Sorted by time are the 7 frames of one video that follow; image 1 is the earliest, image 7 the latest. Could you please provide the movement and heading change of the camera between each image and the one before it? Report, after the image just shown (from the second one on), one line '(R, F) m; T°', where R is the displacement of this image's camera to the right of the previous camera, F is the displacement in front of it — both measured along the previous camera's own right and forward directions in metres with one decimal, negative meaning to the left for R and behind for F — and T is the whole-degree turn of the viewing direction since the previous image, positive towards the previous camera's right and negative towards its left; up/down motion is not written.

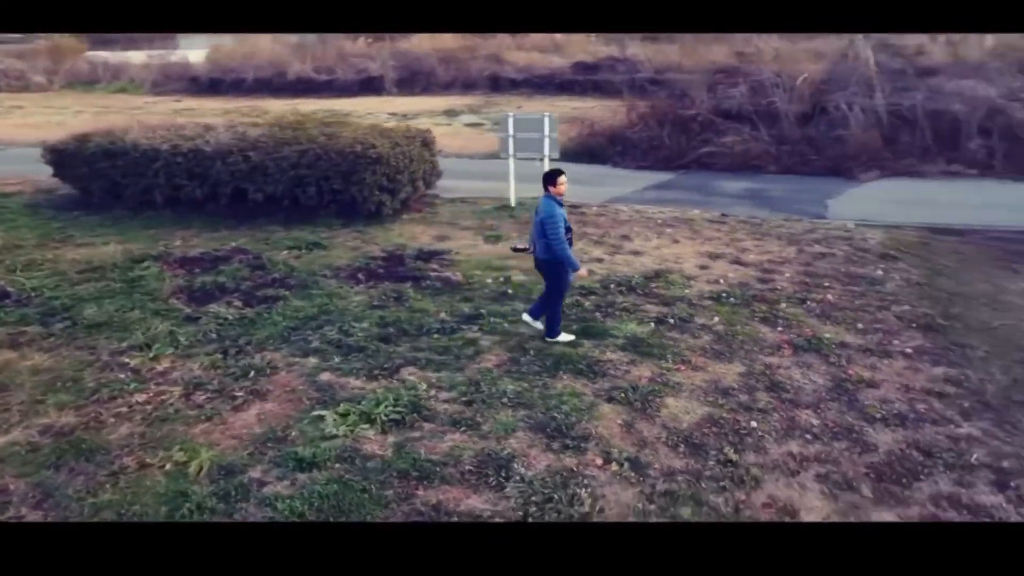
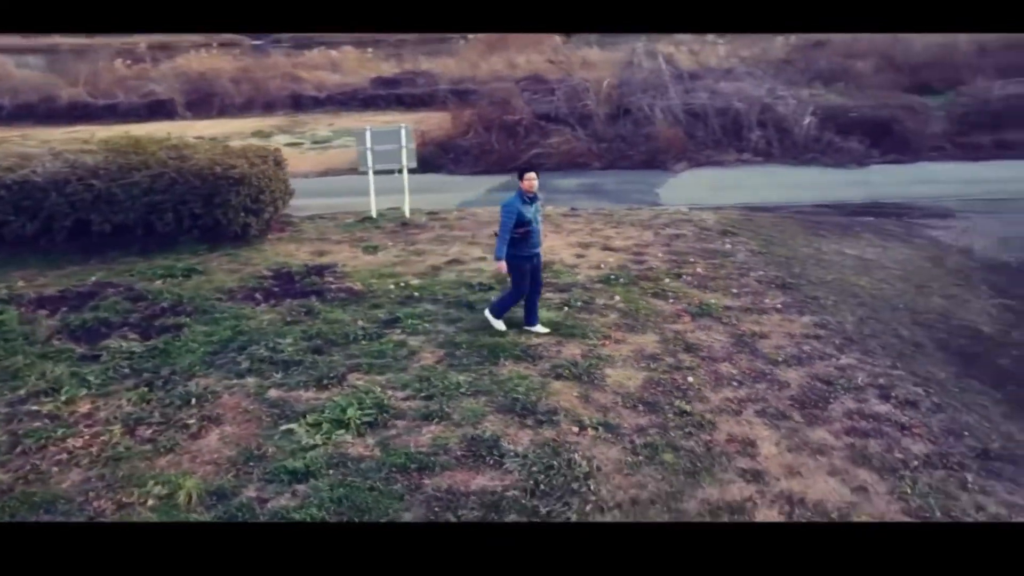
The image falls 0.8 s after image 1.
(-0.7, -0.1) m; +15°
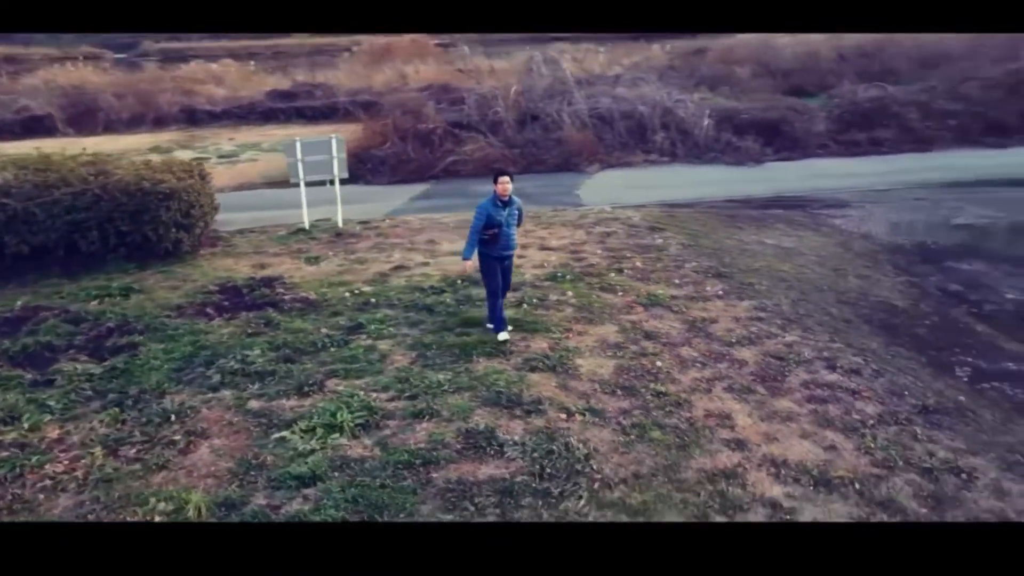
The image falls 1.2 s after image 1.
(-0.4, -0.1) m; +8°
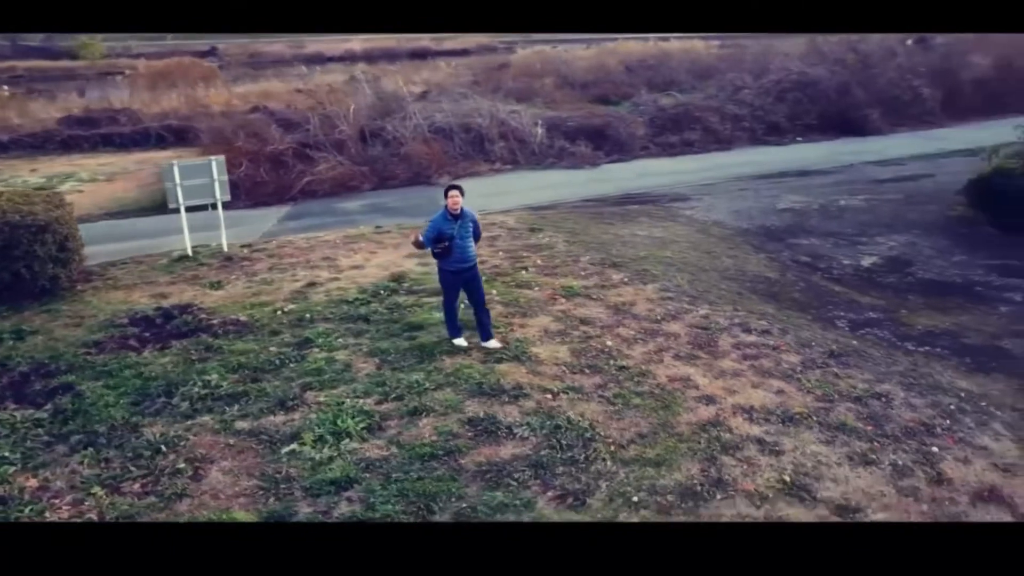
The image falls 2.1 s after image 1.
(-0.8, -0.1) m; +15°
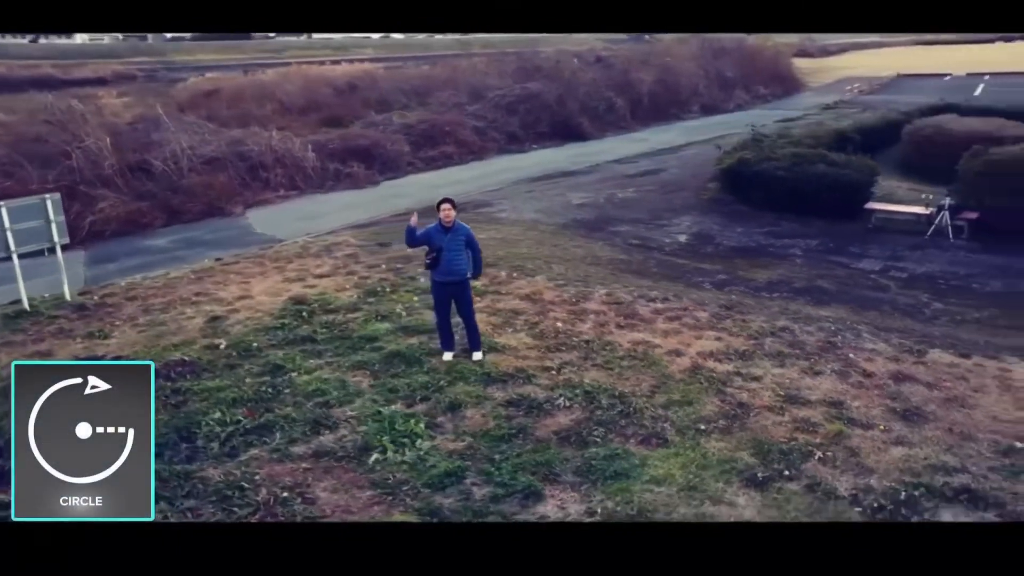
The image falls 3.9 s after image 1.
(-1.6, -0.1) m; +23°
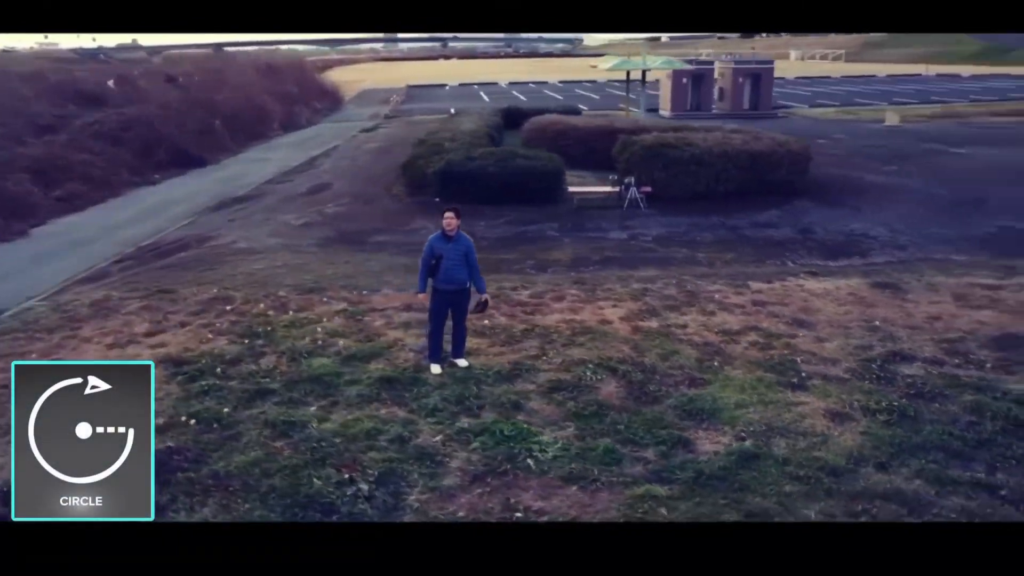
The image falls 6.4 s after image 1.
(-2.4, +0.5) m; +35°
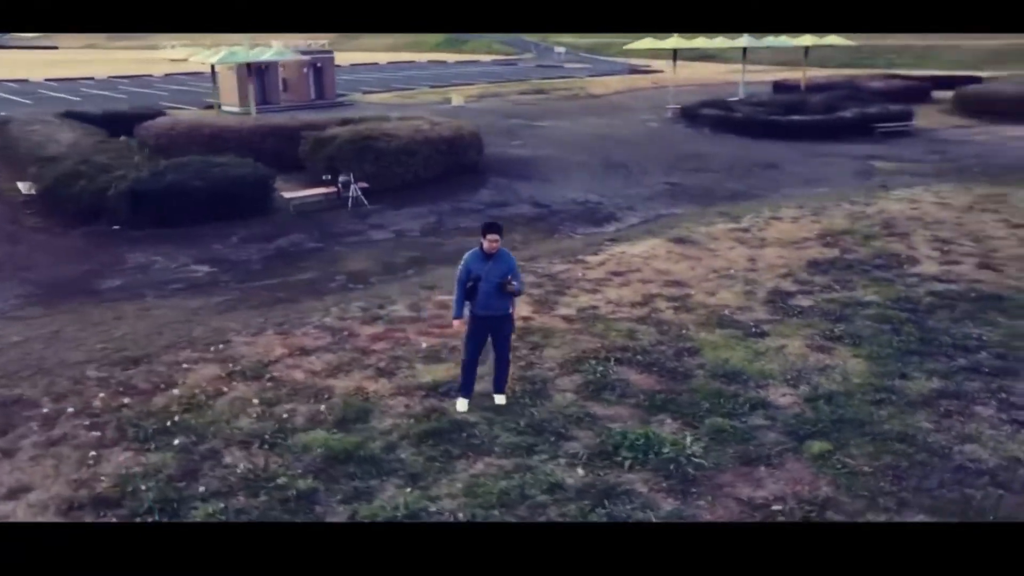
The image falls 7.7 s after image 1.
(-2.3, +1.1) m; +35°
